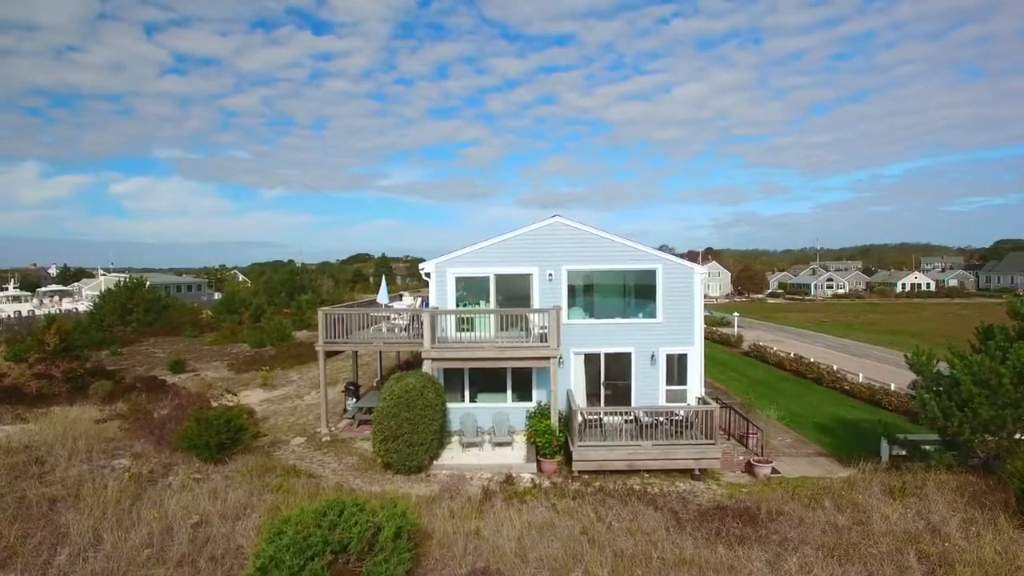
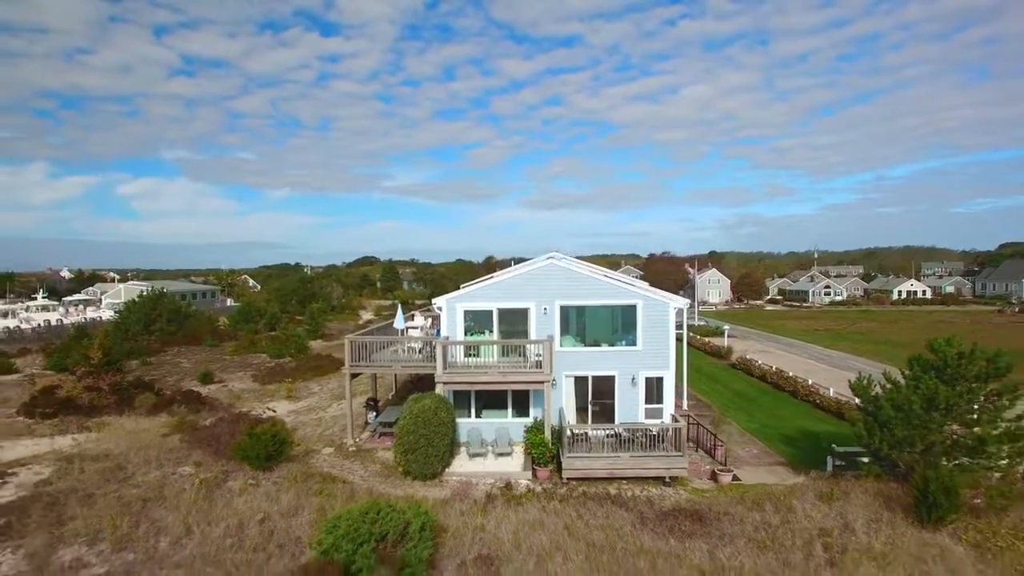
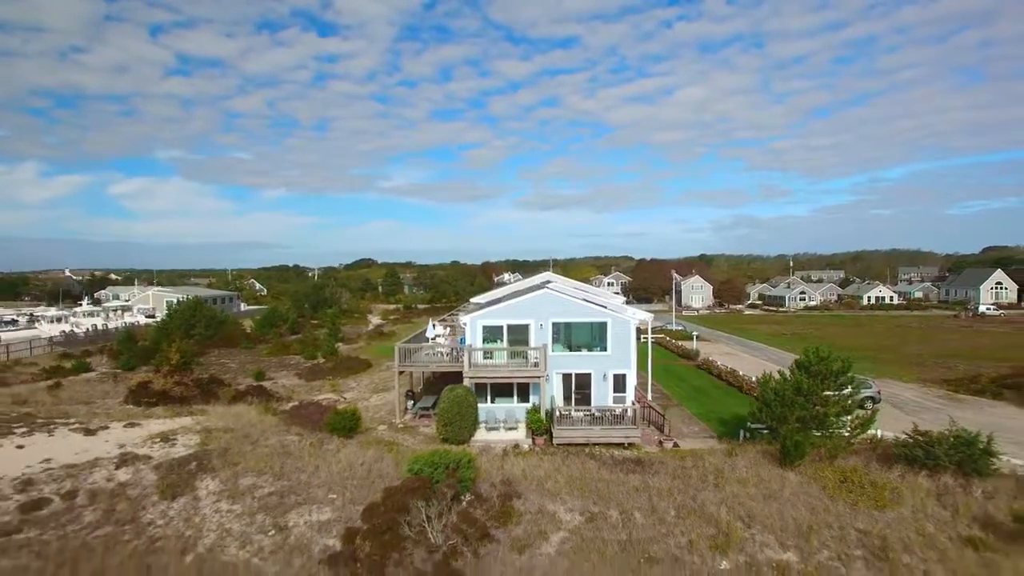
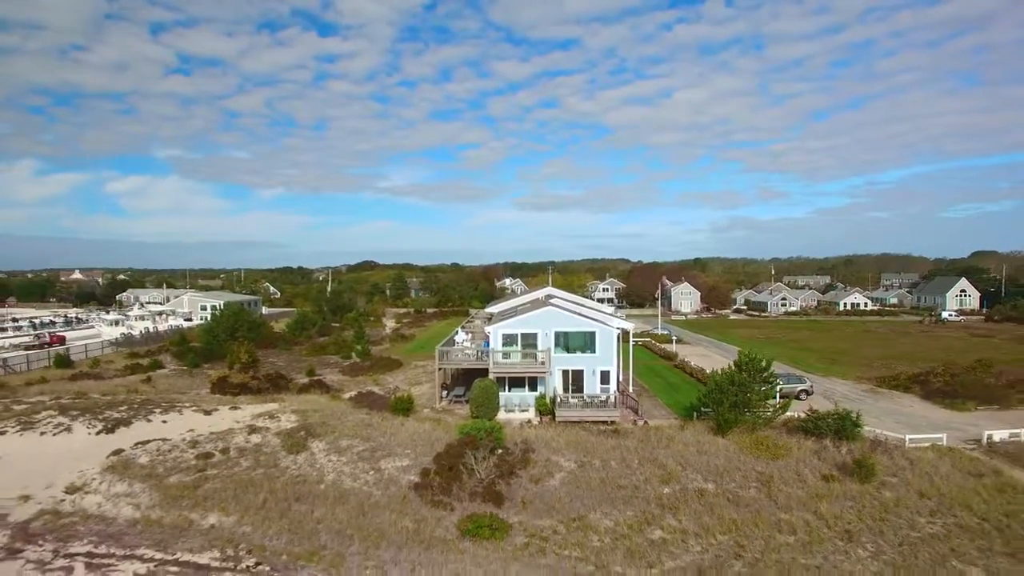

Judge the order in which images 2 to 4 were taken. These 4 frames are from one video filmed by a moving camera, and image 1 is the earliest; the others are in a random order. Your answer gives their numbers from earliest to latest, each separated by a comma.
2, 3, 4
